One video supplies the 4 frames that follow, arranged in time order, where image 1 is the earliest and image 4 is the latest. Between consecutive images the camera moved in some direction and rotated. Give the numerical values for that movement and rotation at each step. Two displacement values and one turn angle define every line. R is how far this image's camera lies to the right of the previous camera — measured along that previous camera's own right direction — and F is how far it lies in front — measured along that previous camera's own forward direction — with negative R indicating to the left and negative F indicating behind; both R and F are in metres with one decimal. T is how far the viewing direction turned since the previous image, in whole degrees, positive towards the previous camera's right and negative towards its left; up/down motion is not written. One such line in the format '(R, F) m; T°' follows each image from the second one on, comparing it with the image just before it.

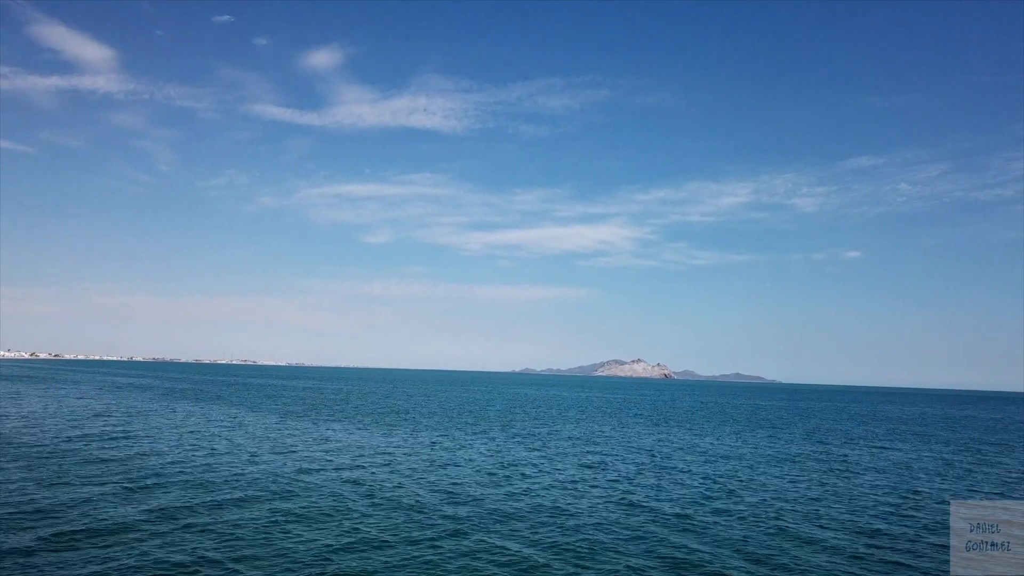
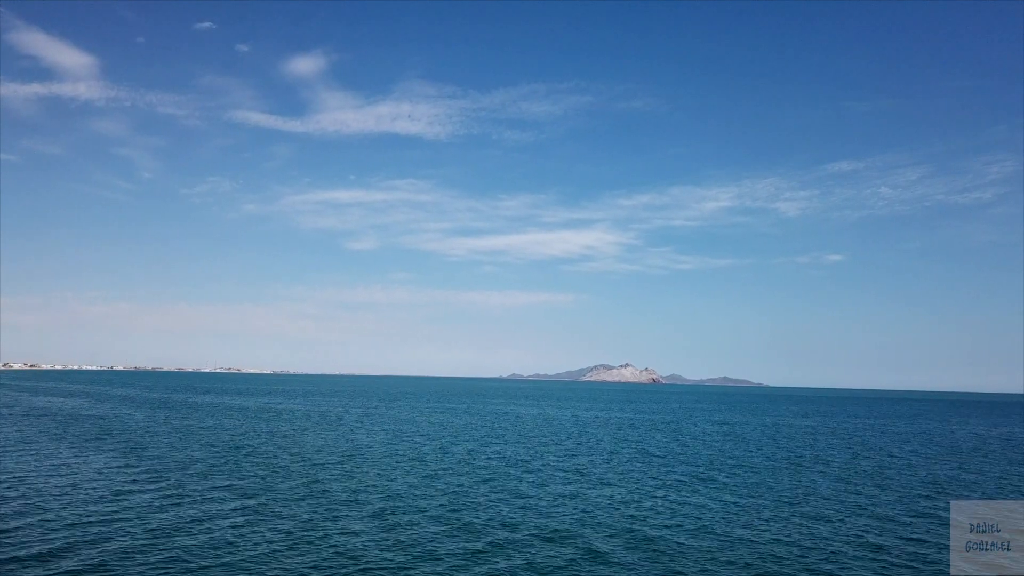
(+0.1, +3.7) m; +1°
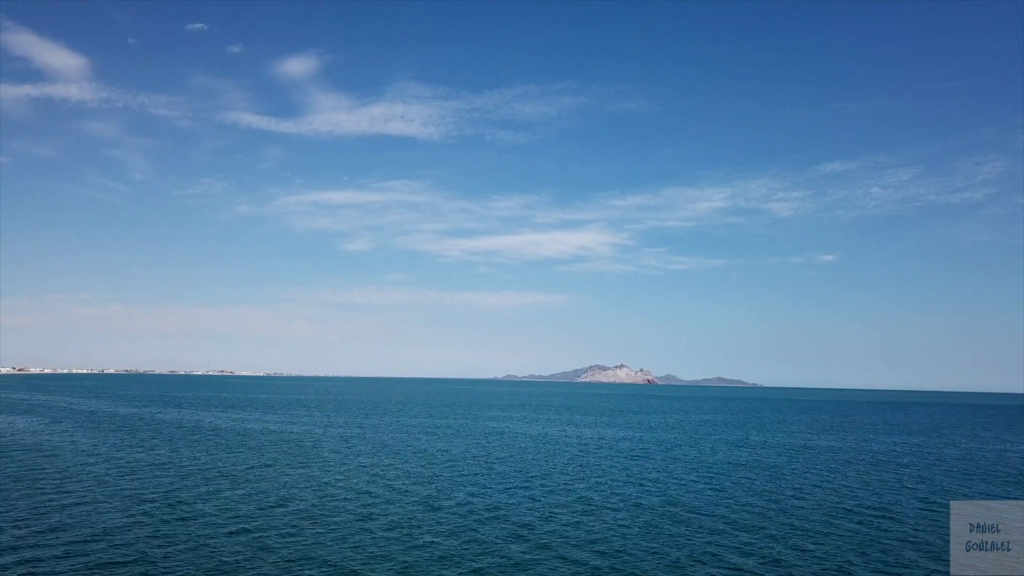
(-0.8, +0.4) m; +1°
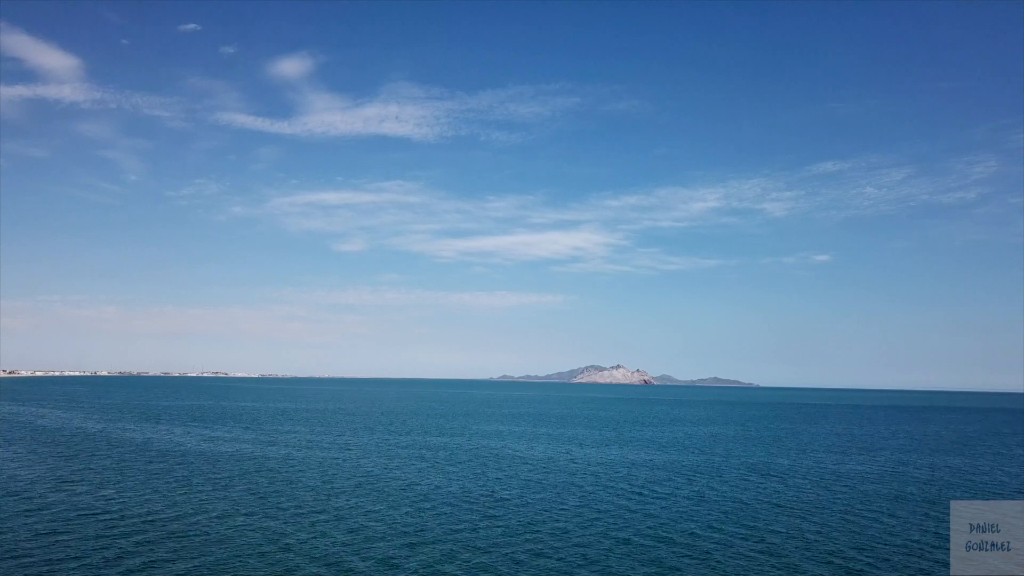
(-0.9, -0.1) m; 0°
